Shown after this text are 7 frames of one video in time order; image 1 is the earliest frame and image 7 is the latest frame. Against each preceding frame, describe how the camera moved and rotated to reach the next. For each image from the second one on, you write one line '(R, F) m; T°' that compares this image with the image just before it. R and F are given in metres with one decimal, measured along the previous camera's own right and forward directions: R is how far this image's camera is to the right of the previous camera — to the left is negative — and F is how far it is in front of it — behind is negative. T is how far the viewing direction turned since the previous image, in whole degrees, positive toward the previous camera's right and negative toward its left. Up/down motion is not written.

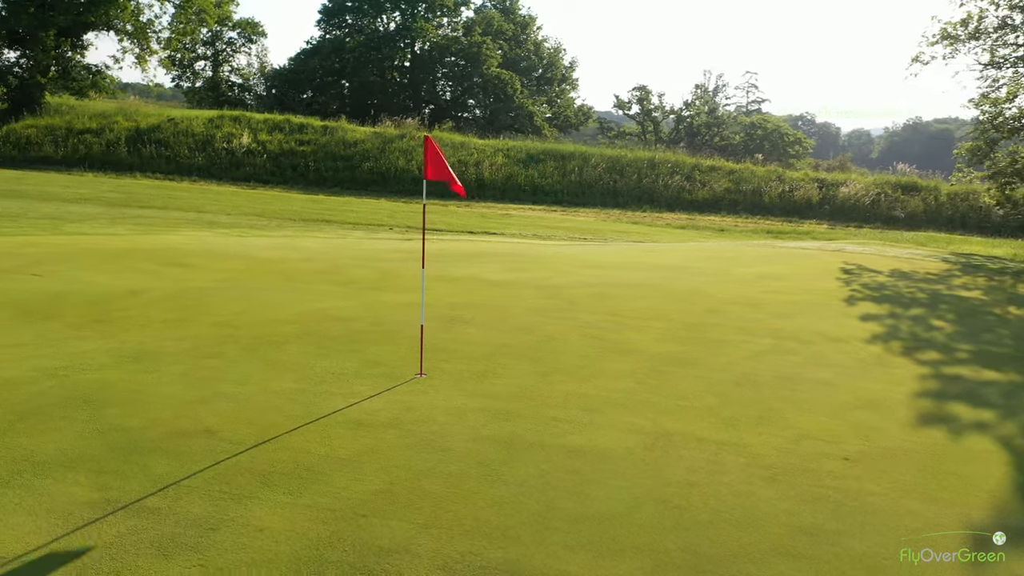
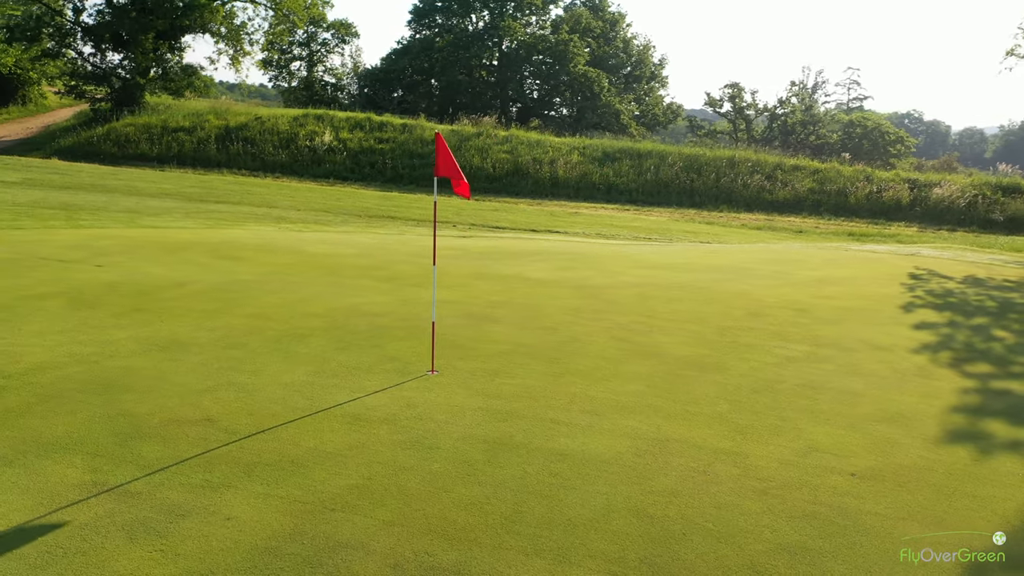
(+0.4, +0.1) m; -6°
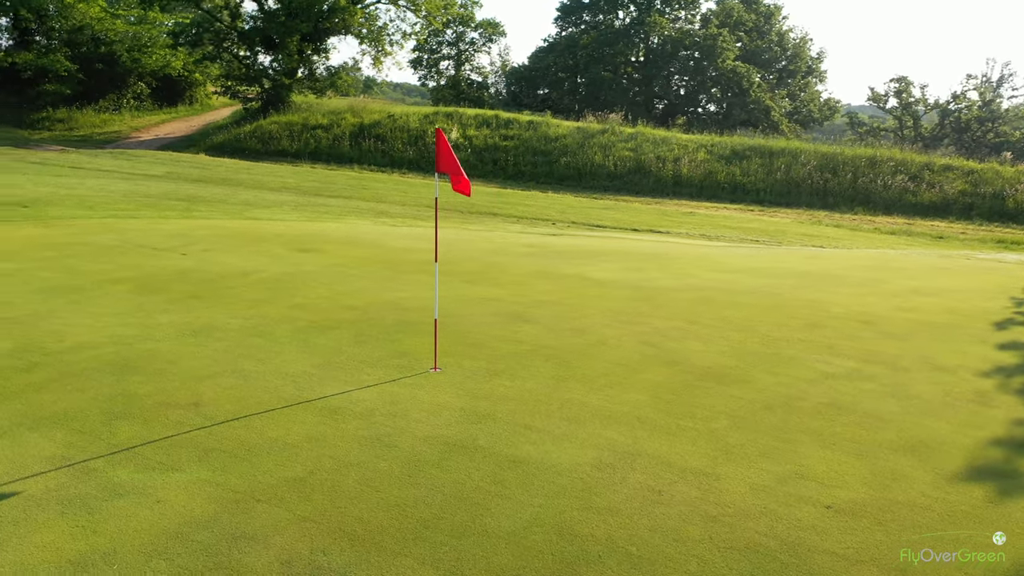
(+0.8, +0.2) m; -10°
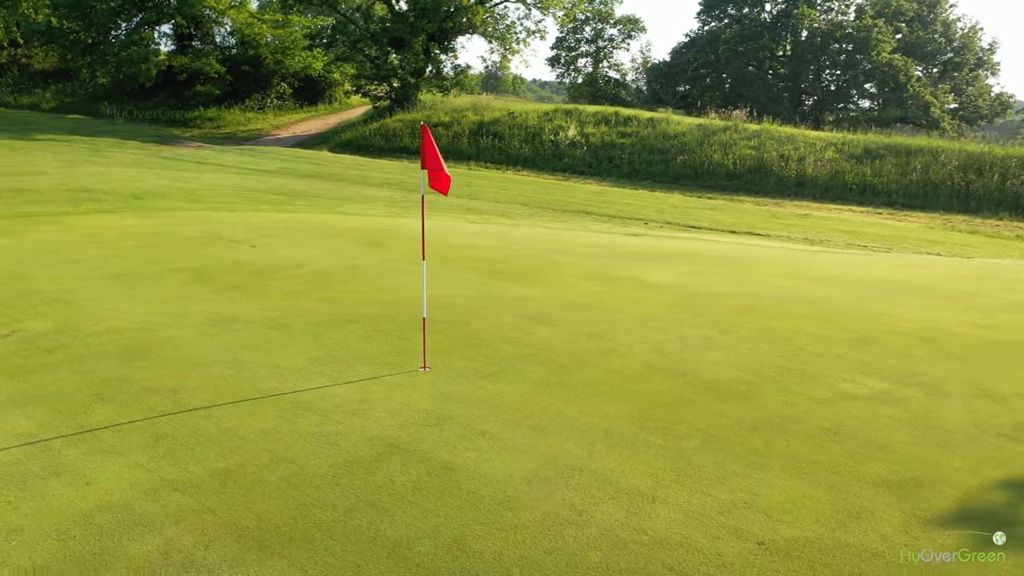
(+0.8, +0.2) m; -10°
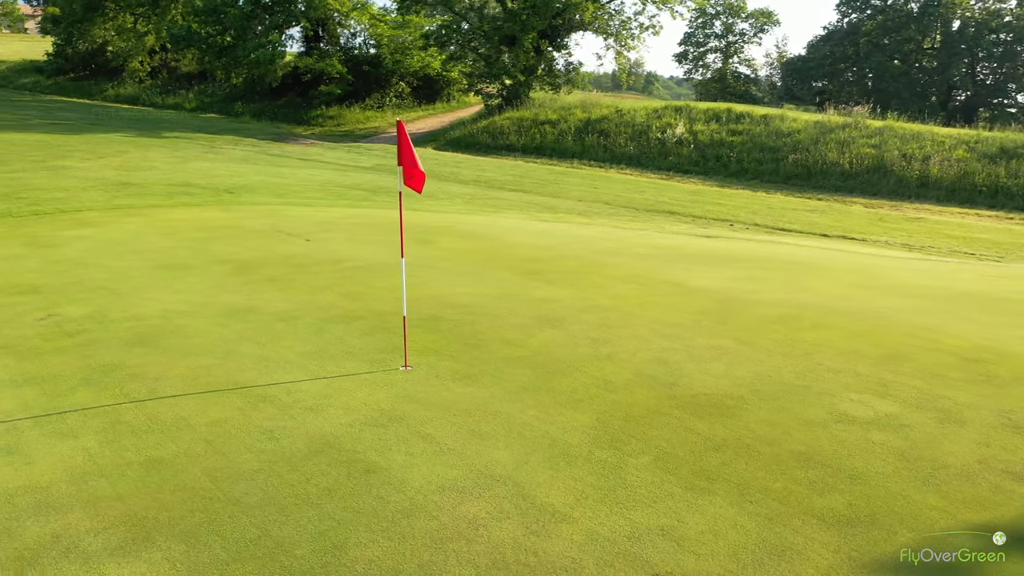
(+0.8, +0.2) m; -9°
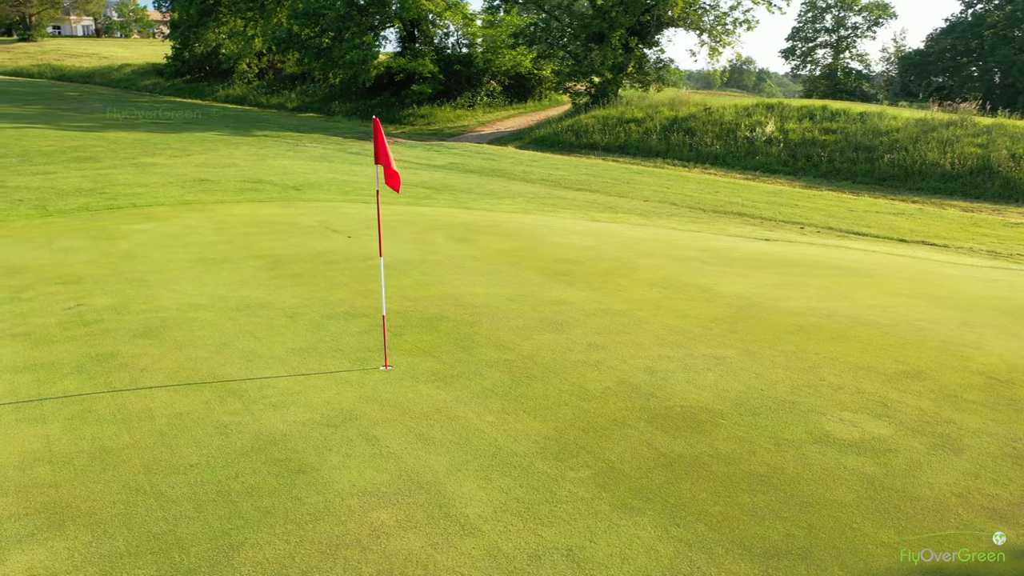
(+0.7, +0.1) m; -7°
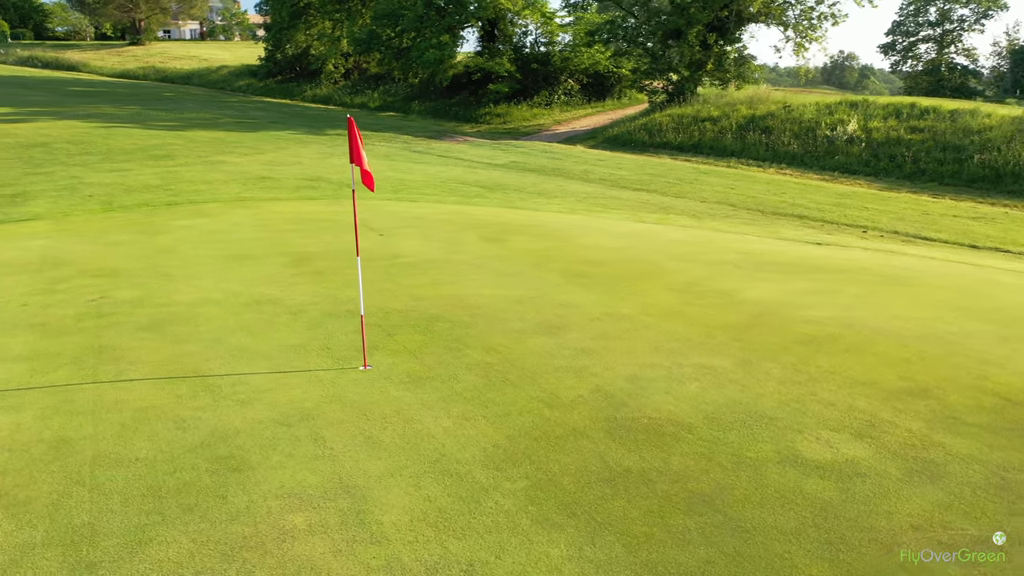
(+0.6, +0.1) m; -6°
